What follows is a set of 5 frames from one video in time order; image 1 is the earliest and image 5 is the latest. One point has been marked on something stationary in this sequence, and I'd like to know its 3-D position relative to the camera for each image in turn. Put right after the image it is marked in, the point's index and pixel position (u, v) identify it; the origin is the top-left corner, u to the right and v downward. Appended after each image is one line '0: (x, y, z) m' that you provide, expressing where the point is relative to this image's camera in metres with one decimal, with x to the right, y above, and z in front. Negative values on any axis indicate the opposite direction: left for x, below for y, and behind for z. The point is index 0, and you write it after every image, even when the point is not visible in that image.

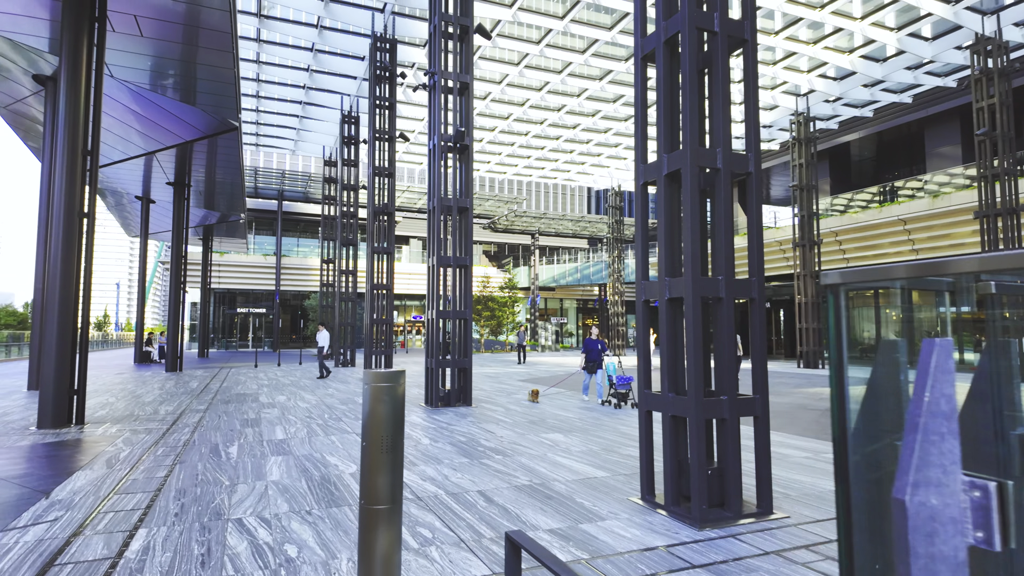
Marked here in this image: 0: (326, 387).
0: (-4.4, -2.4, +14.1) m
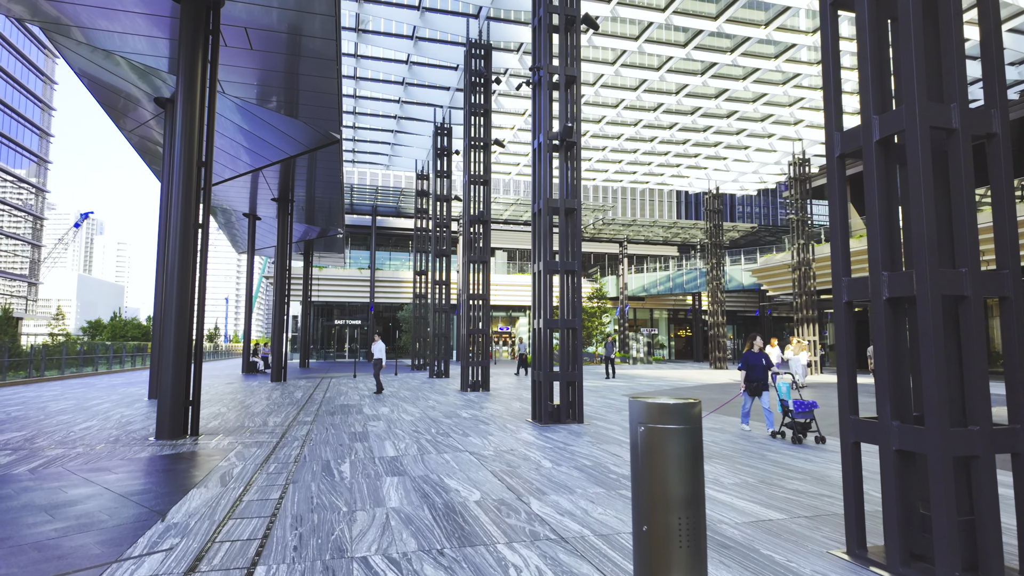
0: (-2.0, -2.6, +13.7) m
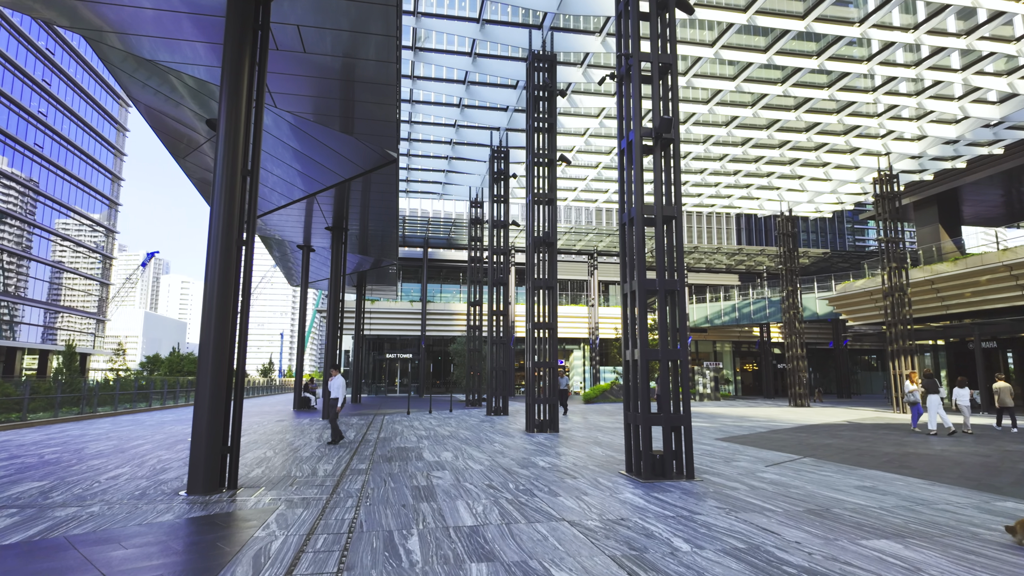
0: (-0.4, -3.2, +12.1) m
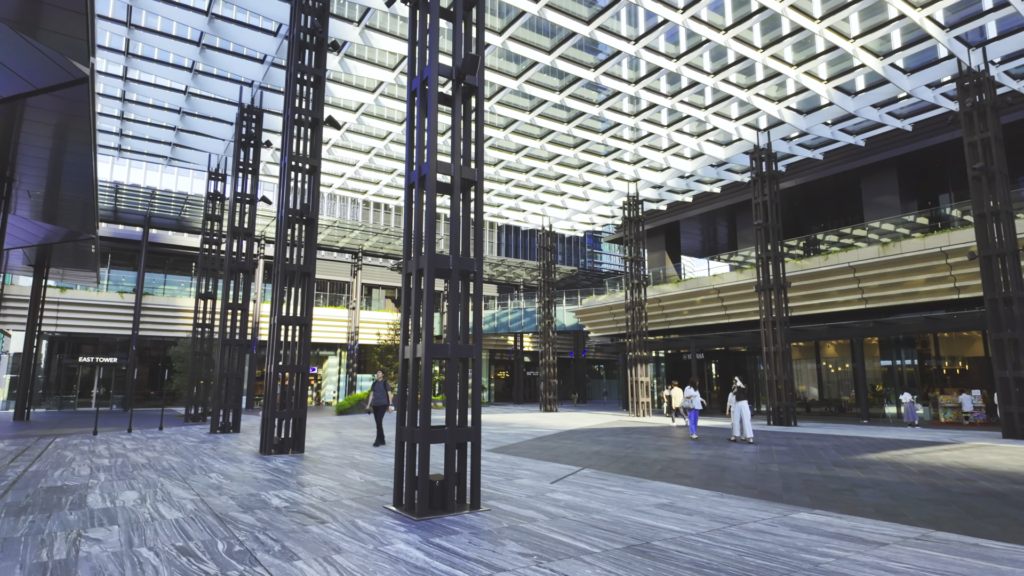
0: (-4.6, -2.8, +9.0) m
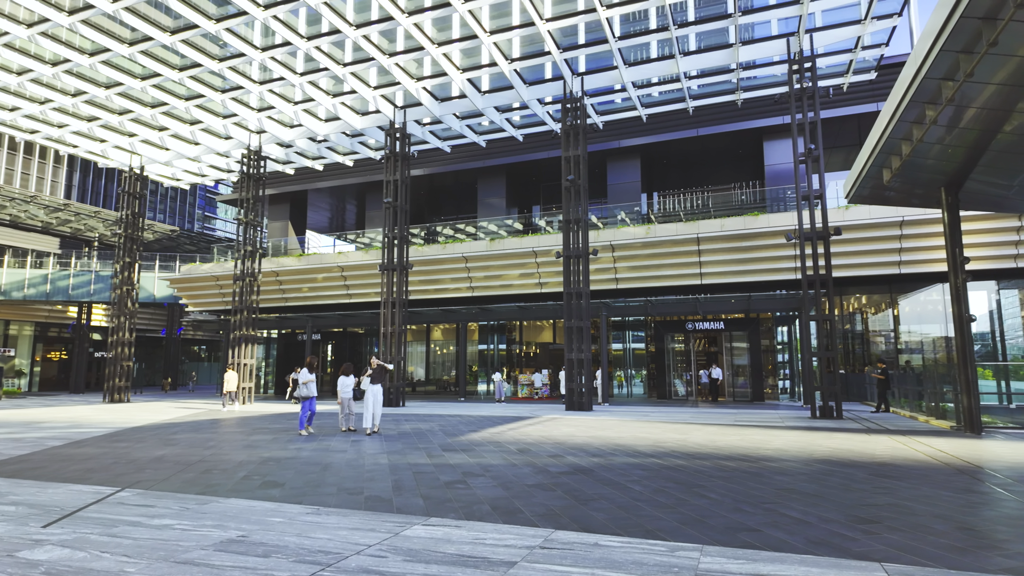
0: (-8.7, -1.7, +2.9) m
